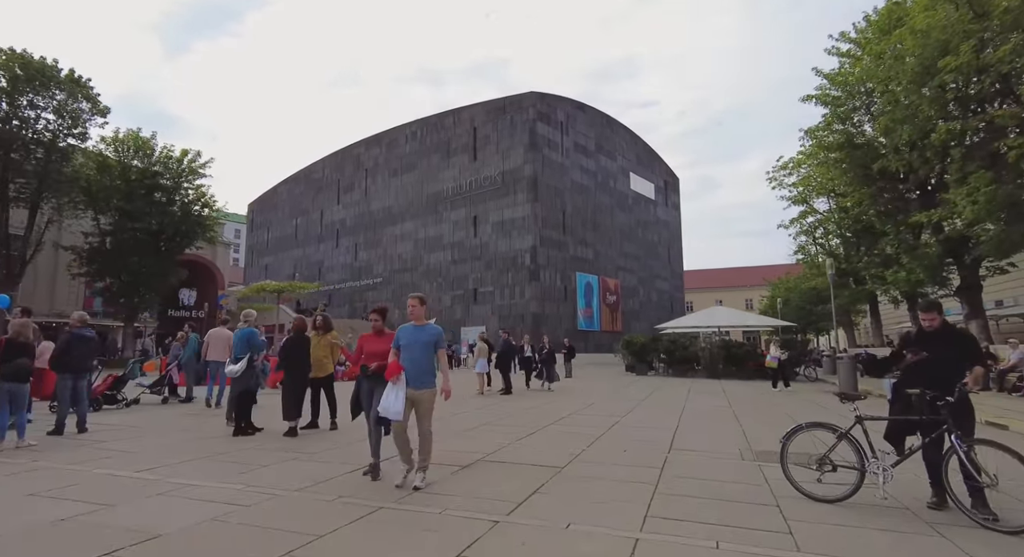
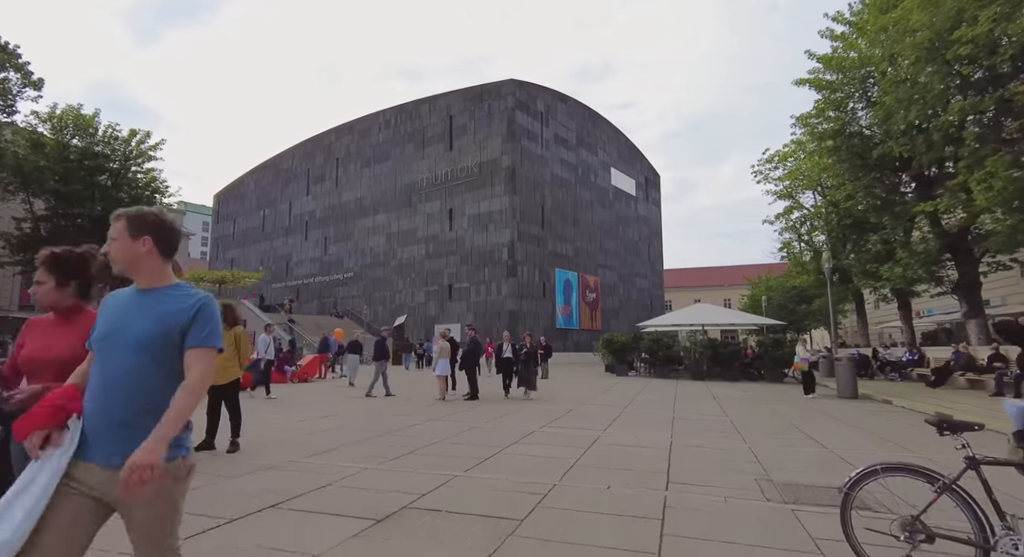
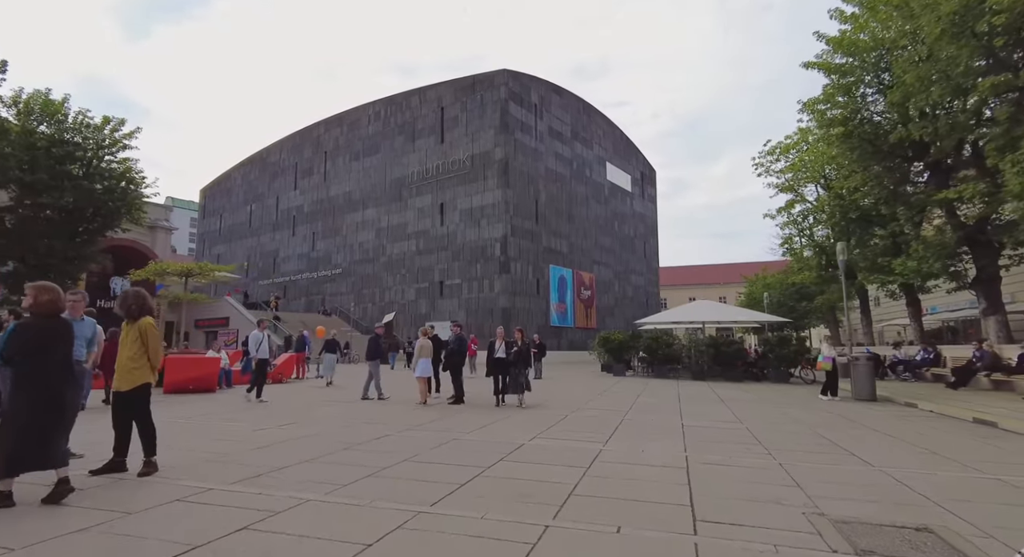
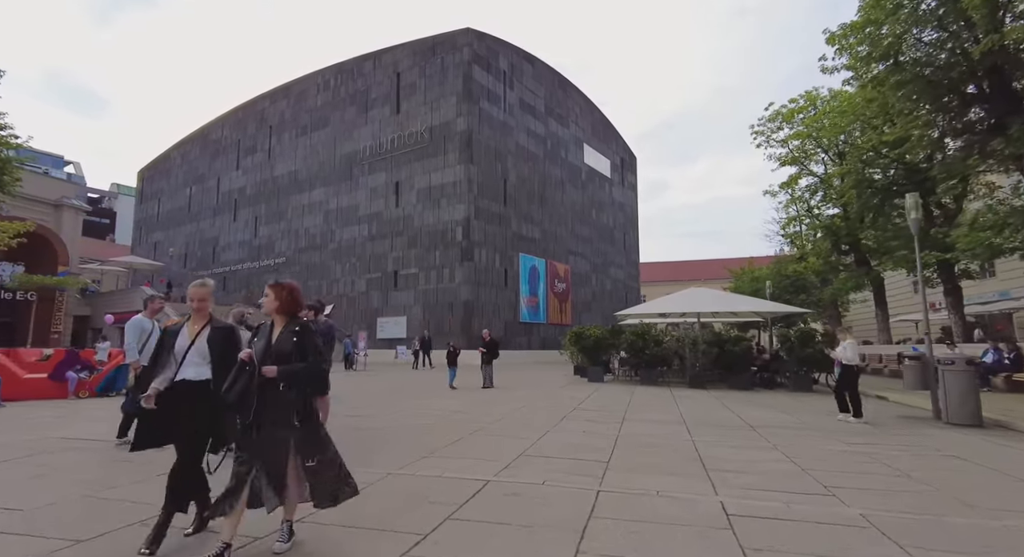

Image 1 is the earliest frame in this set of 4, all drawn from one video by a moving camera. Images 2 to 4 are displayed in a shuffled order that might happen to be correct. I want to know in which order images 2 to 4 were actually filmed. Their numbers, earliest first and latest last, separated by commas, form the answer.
2, 3, 4
